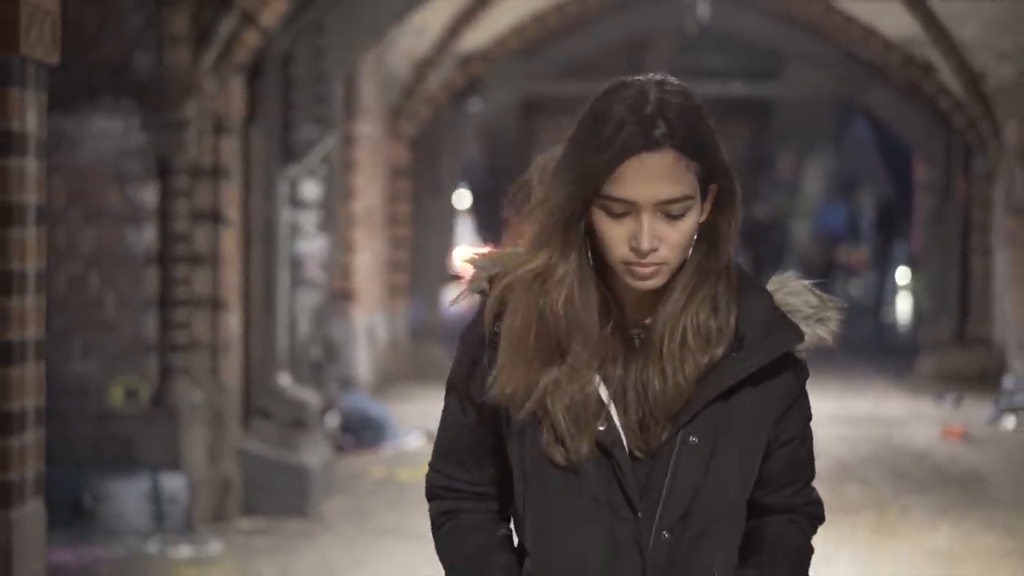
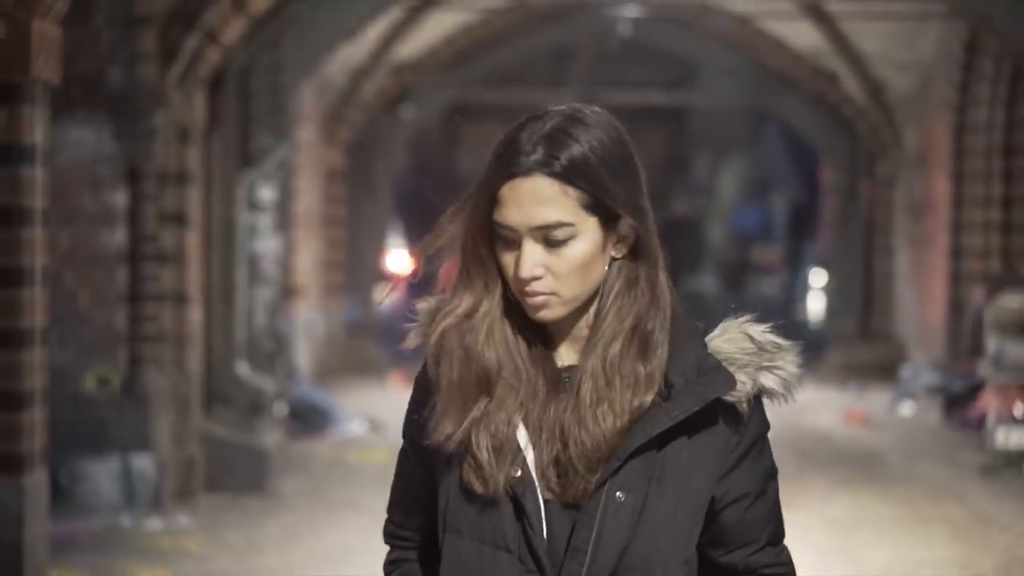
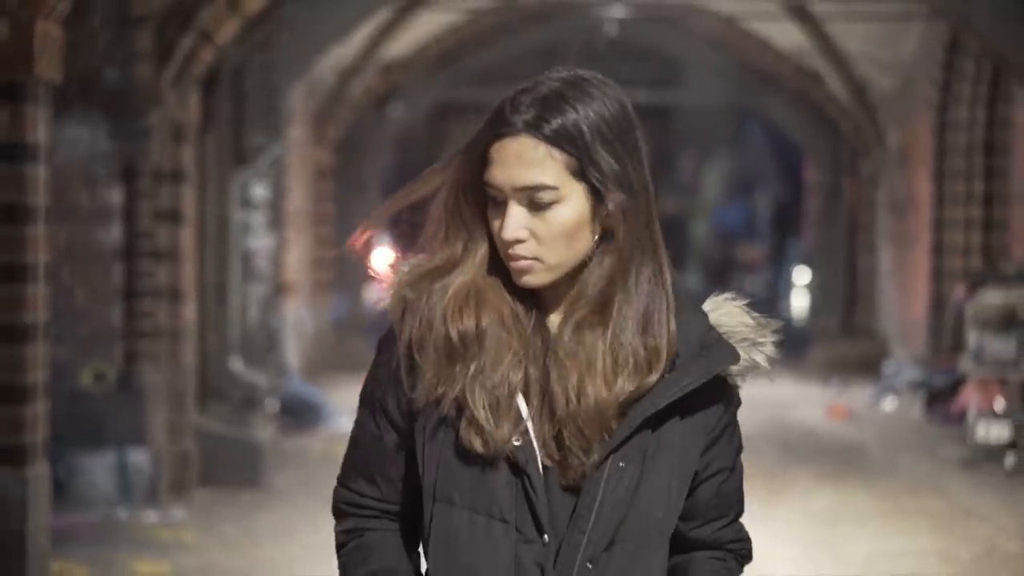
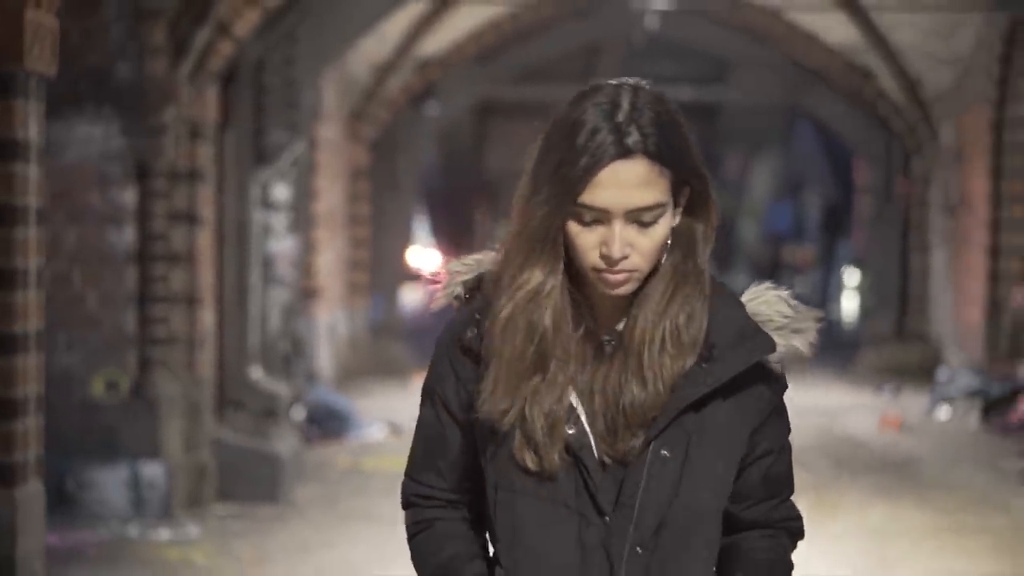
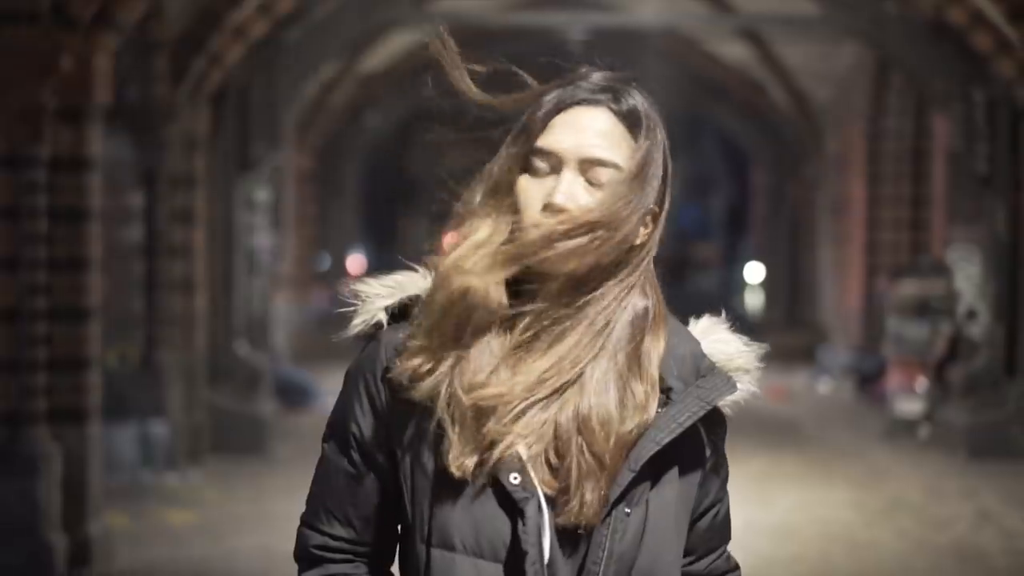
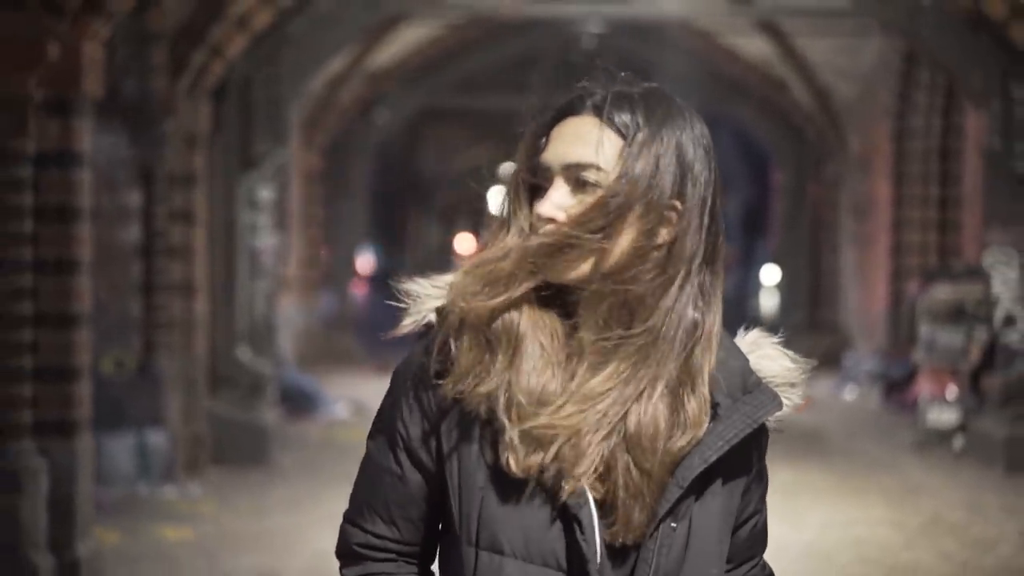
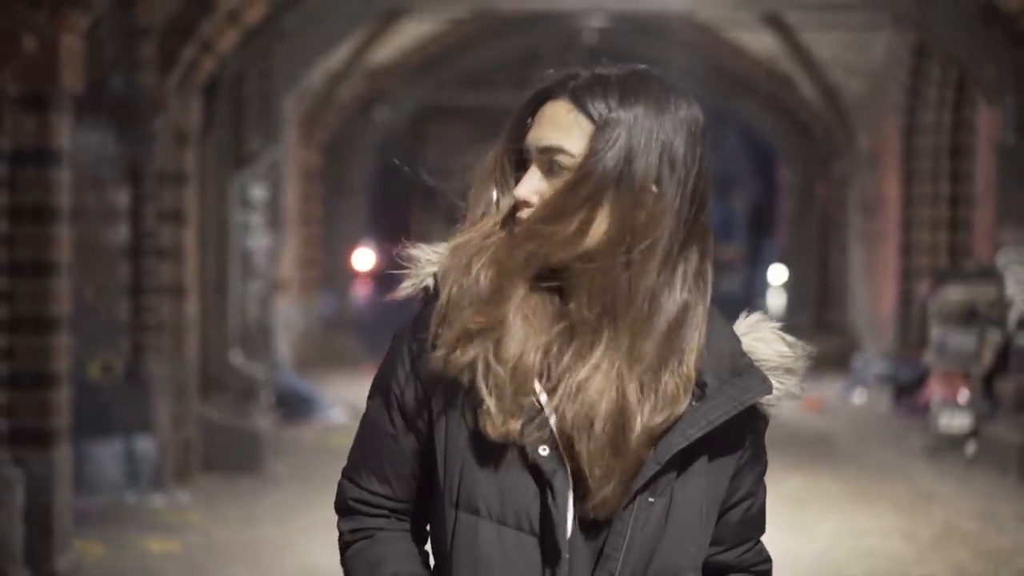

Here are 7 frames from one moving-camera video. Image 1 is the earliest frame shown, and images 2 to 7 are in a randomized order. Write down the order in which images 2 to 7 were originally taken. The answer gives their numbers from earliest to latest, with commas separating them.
4, 2, 3, 7, 6, 5
